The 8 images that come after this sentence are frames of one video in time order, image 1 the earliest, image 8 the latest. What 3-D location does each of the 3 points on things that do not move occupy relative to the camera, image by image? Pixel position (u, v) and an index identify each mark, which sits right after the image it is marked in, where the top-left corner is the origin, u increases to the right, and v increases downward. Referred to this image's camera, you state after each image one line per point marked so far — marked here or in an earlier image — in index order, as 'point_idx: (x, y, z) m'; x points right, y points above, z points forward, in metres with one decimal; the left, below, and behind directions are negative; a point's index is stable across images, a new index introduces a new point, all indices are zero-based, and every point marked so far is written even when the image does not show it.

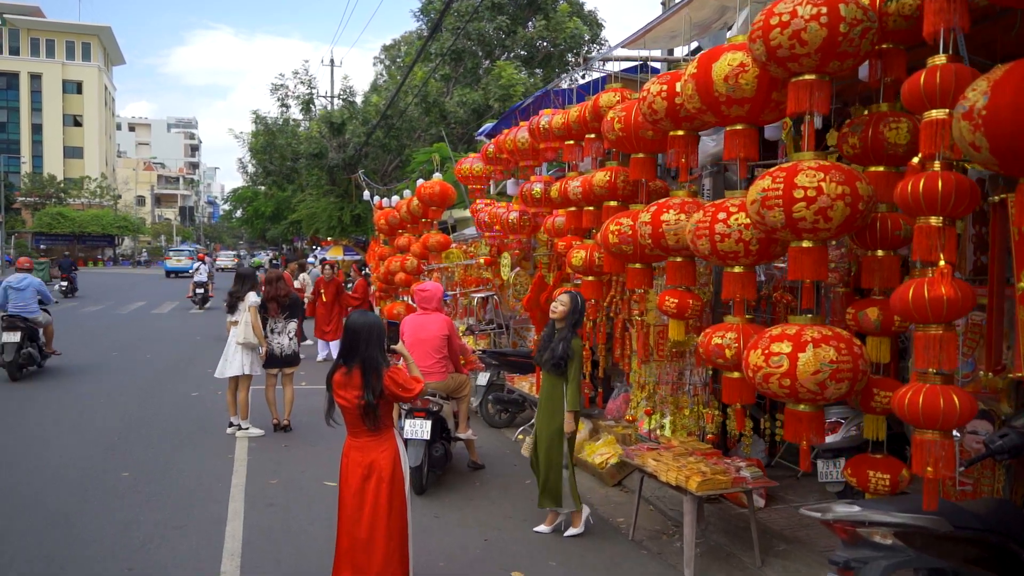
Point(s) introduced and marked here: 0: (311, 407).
0: (-2.0, -1.2, +8.6) m
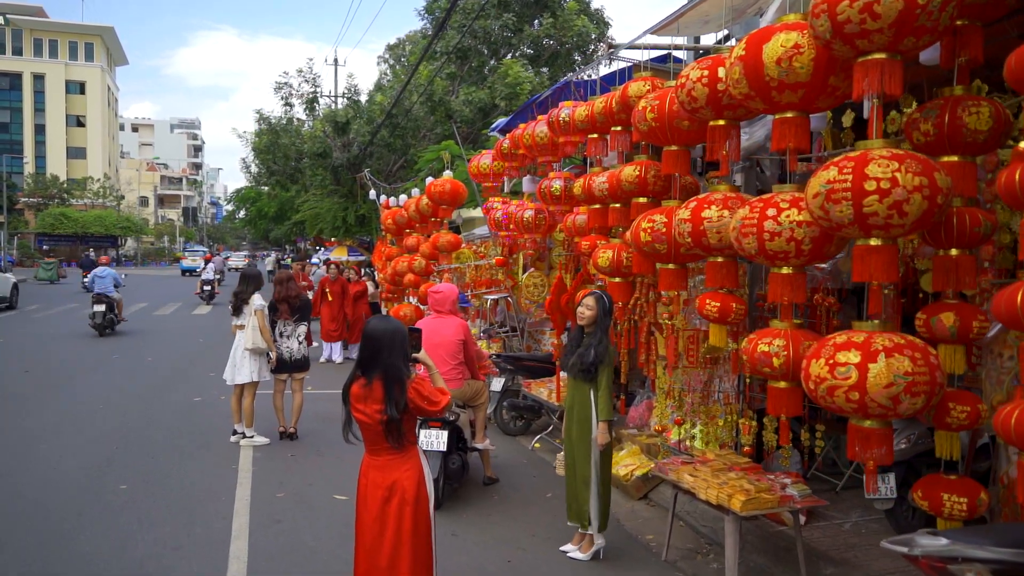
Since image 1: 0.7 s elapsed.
0: (-1.9, -1.2, +8.3) m
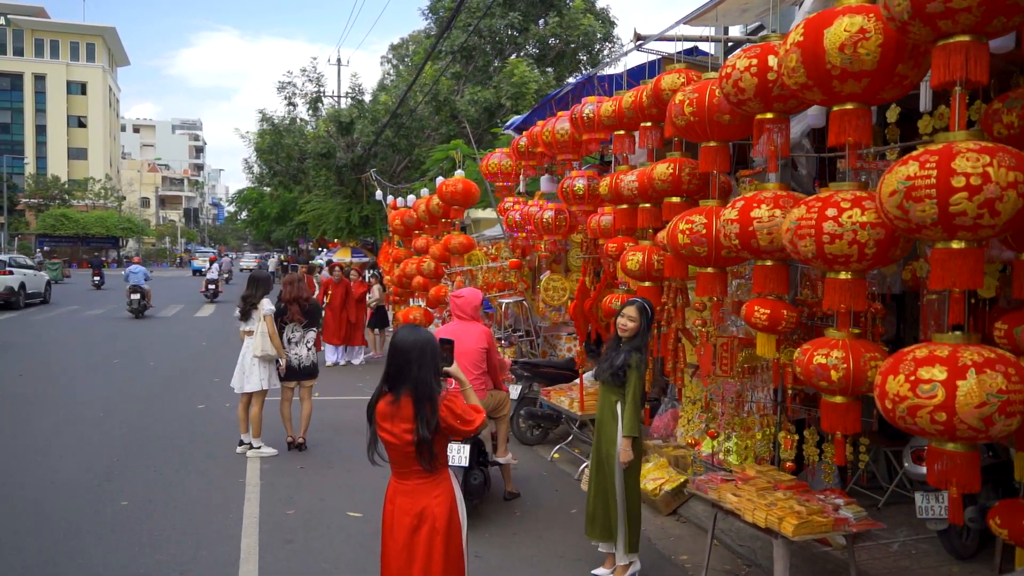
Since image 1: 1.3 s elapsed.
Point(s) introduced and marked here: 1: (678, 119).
0: (-1.7, -1.3, +8.0) m
1: (+0.9, +0.9, +4.5) m
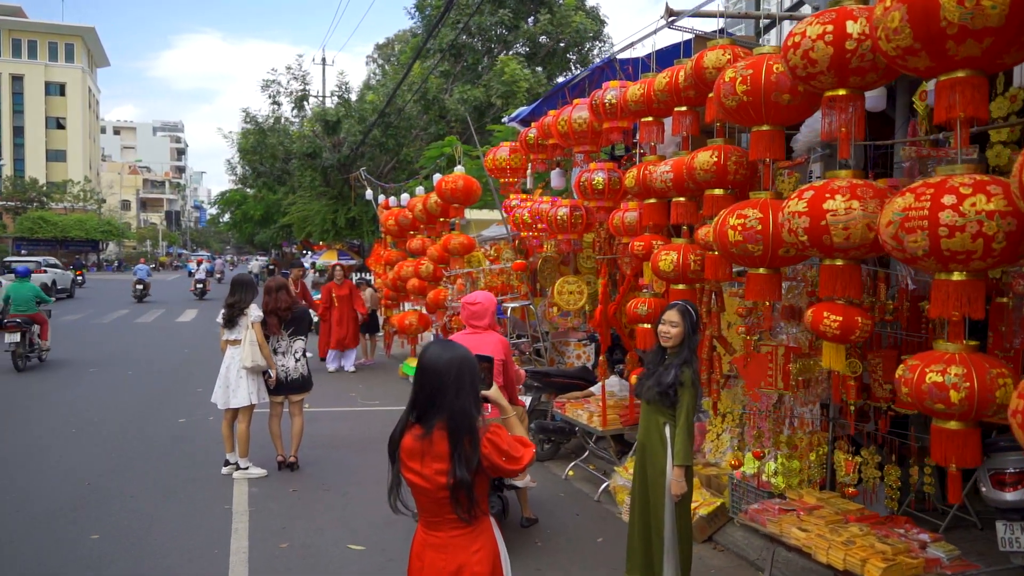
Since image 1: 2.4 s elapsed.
0: (-1.7, -1.3, +7.4) m
1: (+1.0, +0.9, +4.0) m
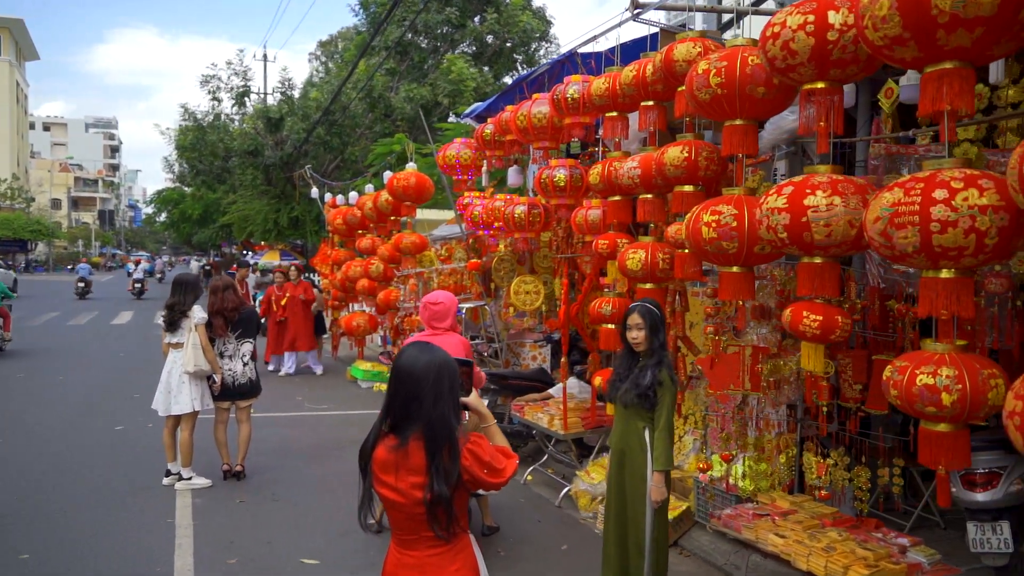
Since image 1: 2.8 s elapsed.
0: (-2.0, -1.3, +7.1) m
1: (+0.9, +0.9, +3.9) m
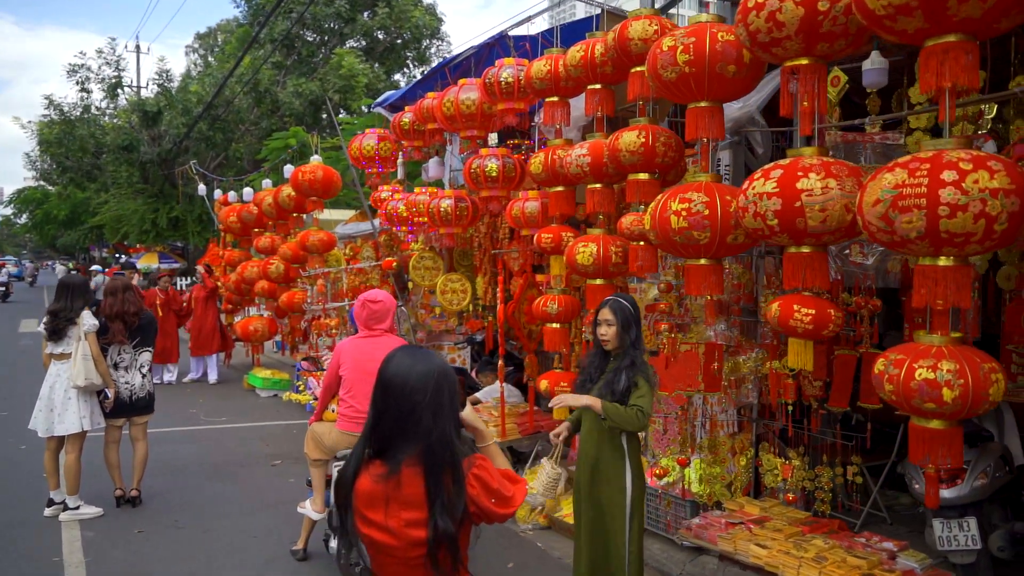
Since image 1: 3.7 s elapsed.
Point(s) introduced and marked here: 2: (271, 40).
0: (-2.6, -1.3, +6.4) m
1: (+0.6, +0.9, +3.6) m
2: (-5.1, +5.3, +18.2) m
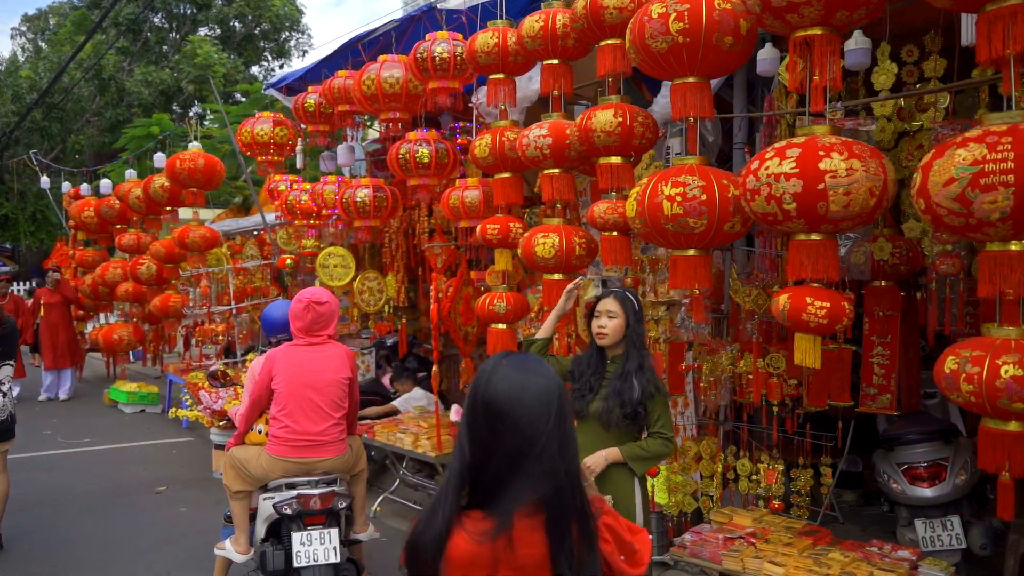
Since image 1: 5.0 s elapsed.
0: (-3.1, -1.3, +5.4) m
1: (+0.5, +0.9, +3.2) m
2: (-7.6, +5.2, +16.7) m
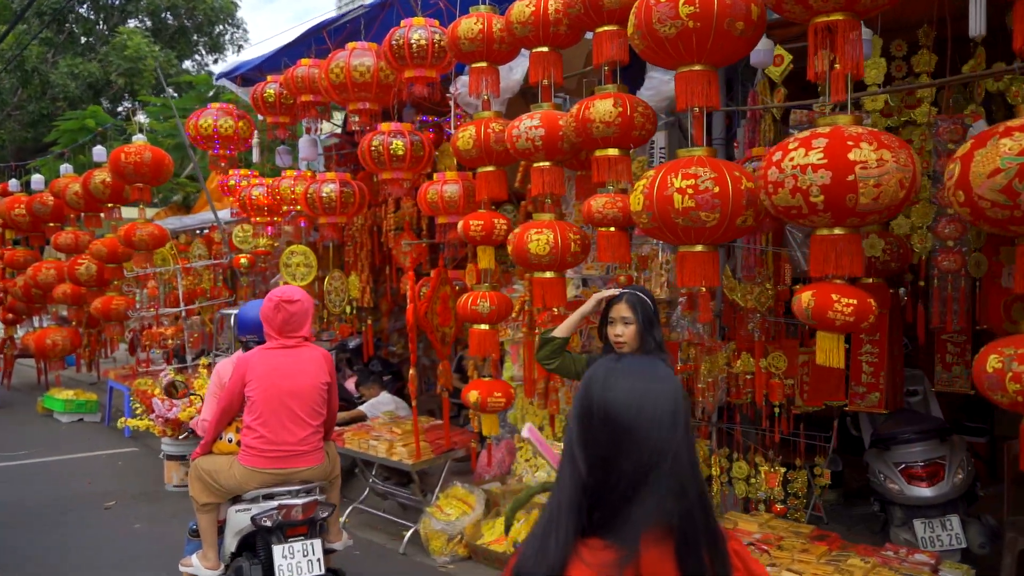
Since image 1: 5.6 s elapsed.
0: (-3.3, -1.3, +5.0) m
1: (+0.5, +0.9, +3.1) m
2: (-8.6, +5.2, +15.9) m
